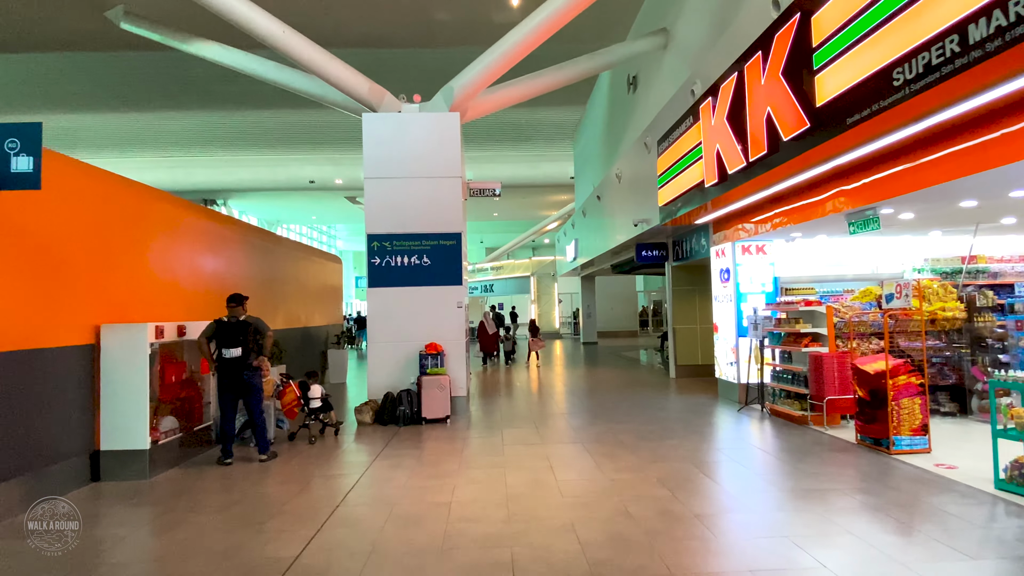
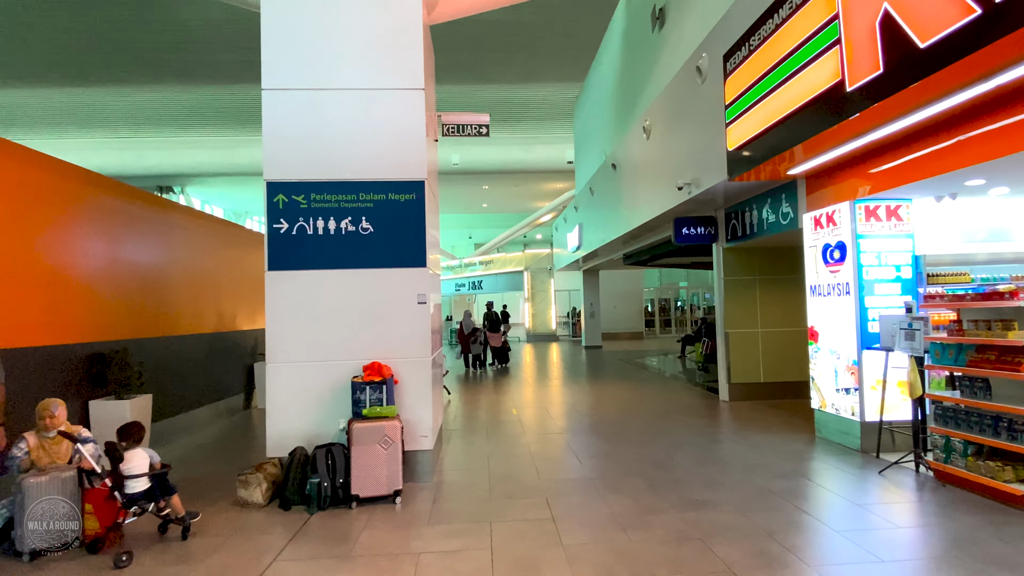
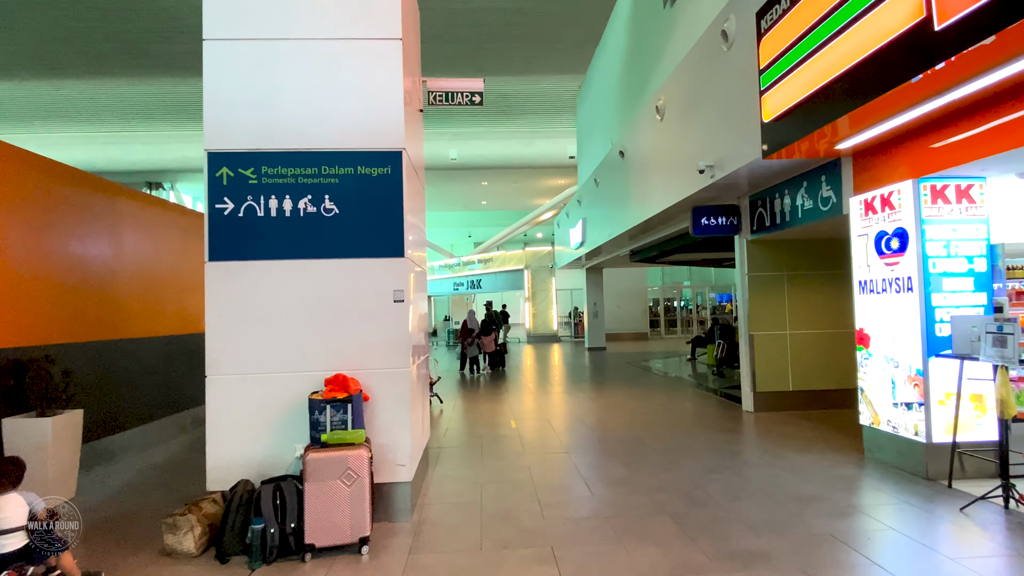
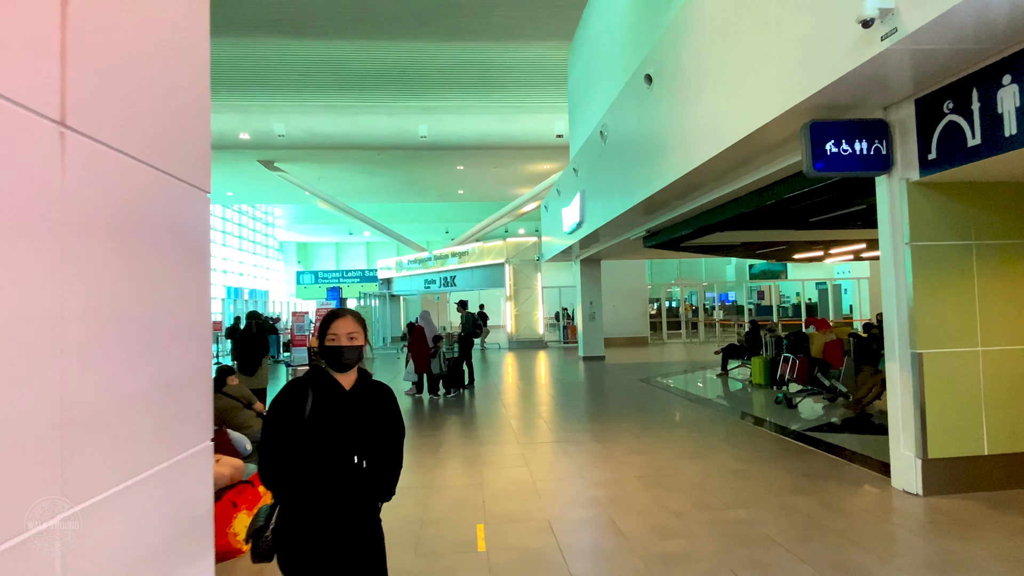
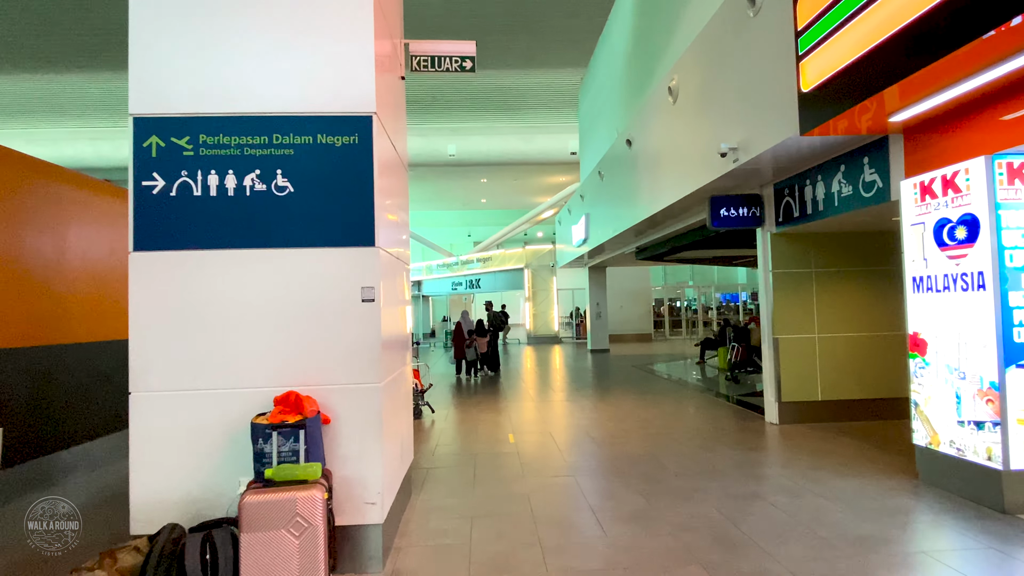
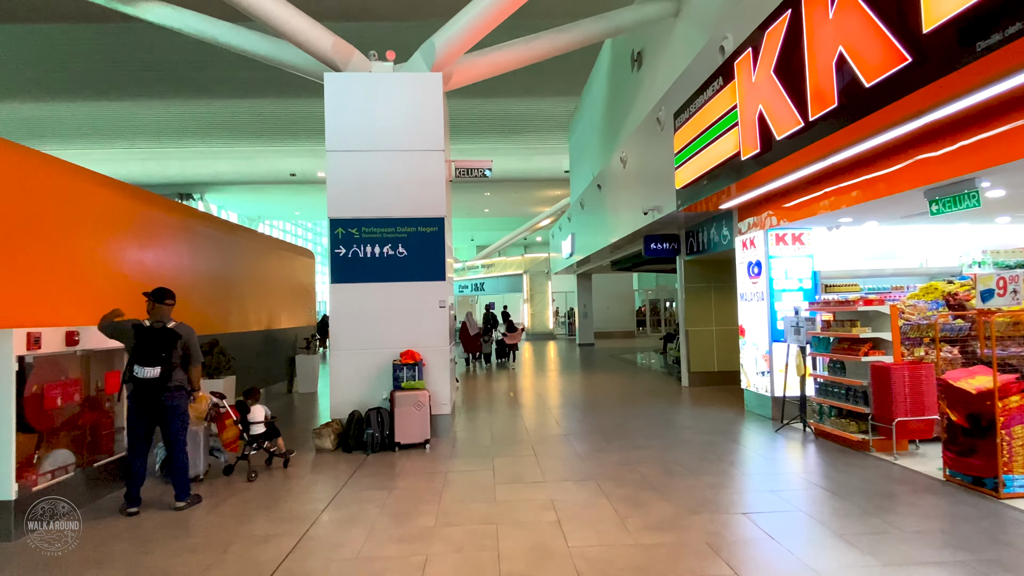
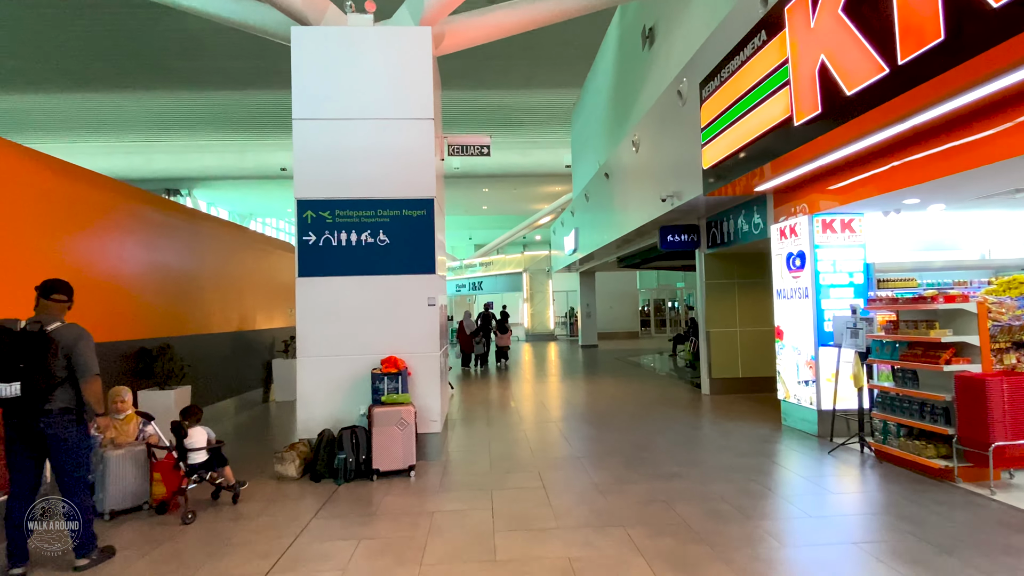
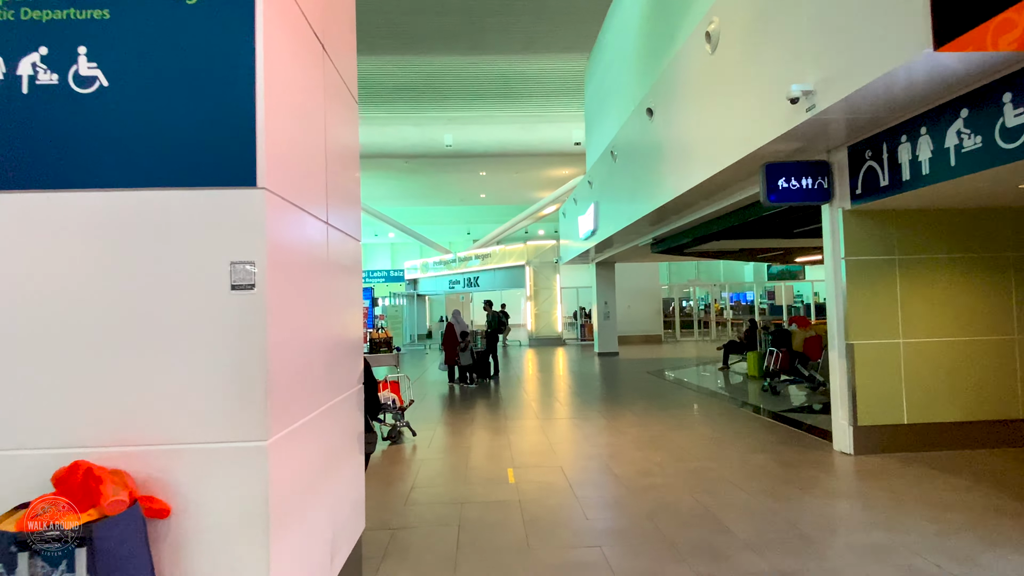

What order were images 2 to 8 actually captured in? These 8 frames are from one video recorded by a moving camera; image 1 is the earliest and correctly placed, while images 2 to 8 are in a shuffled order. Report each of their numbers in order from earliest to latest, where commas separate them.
6, 7, 2, 3, 5, 8, 4
